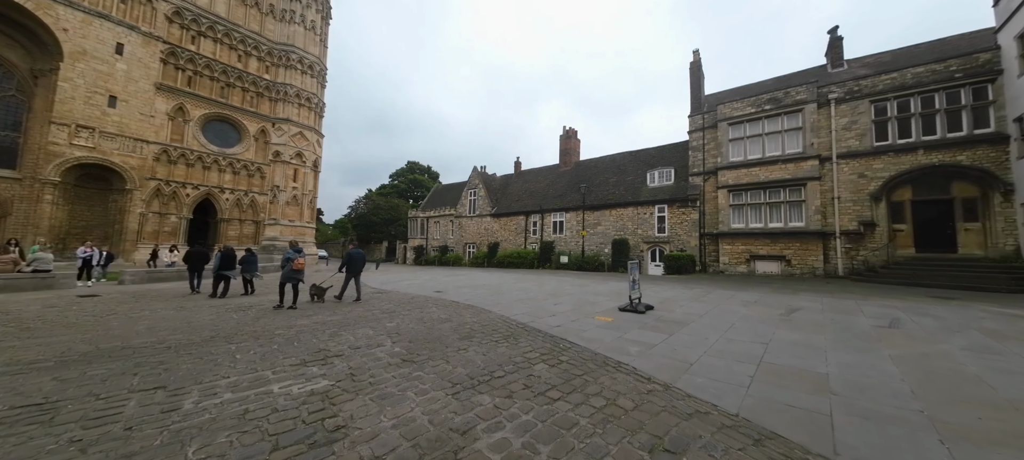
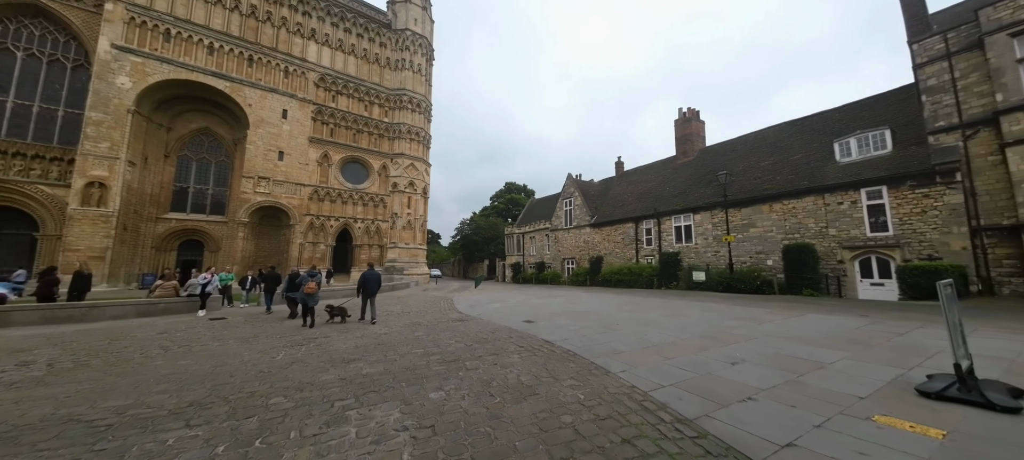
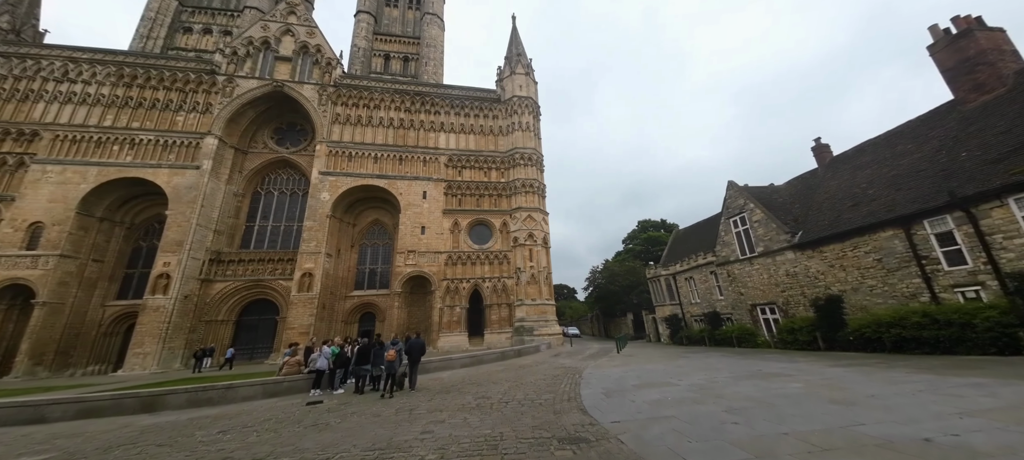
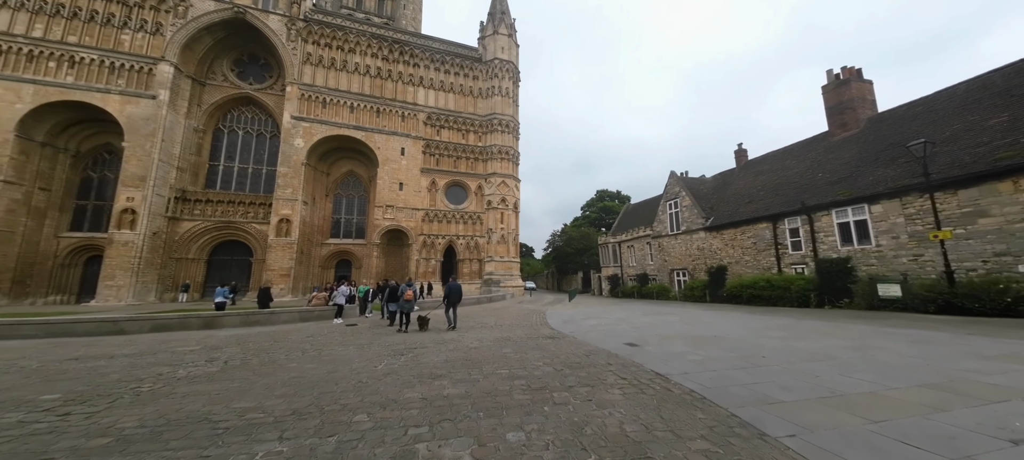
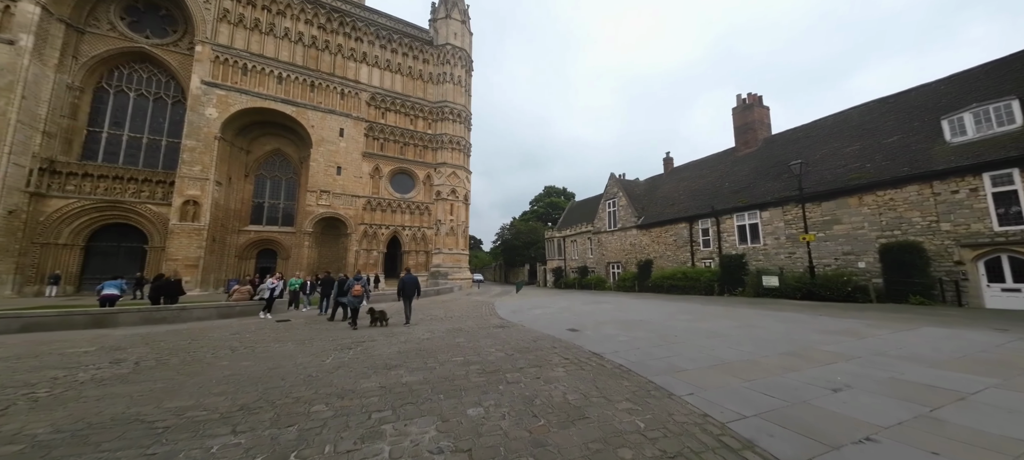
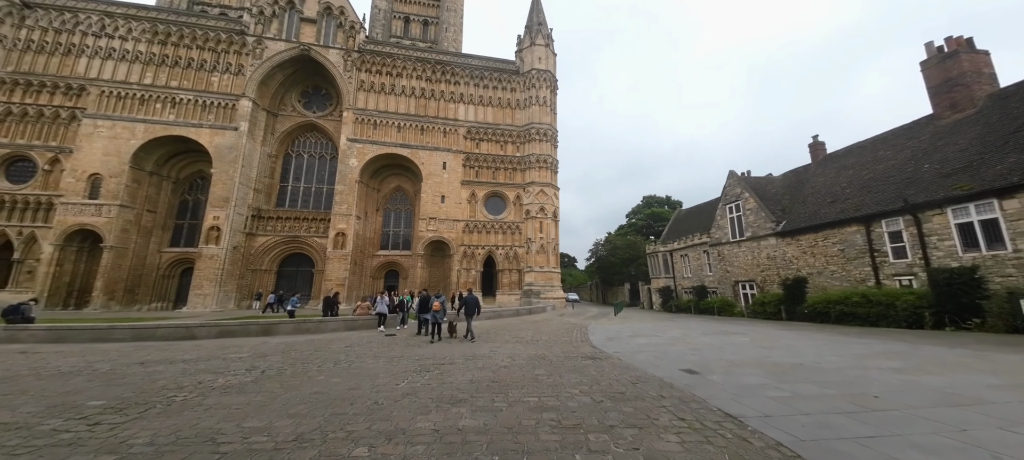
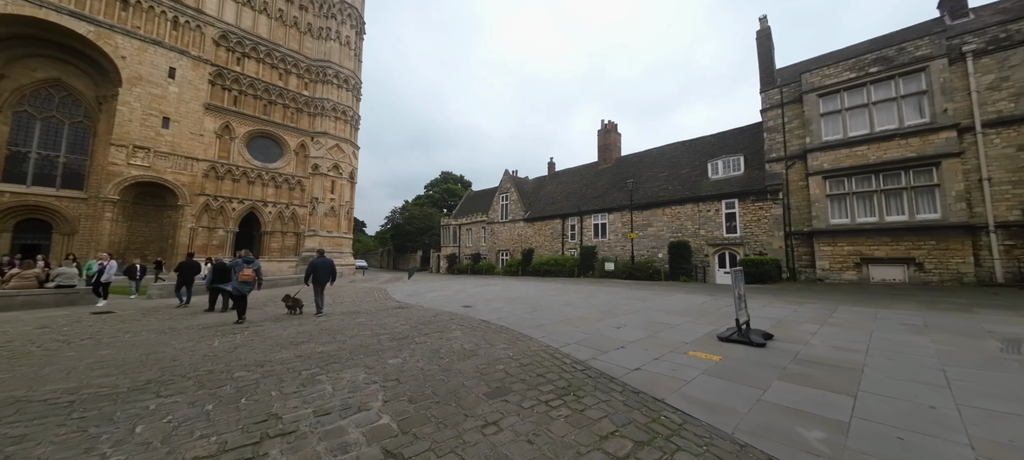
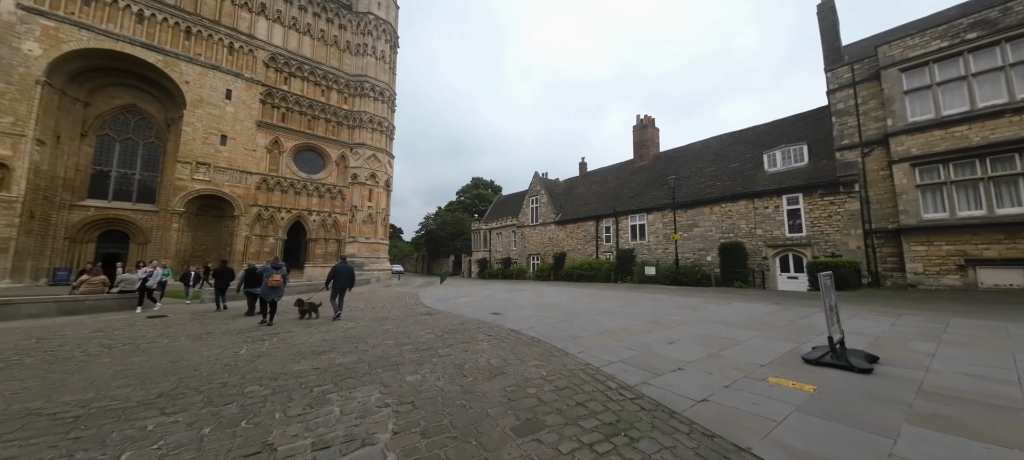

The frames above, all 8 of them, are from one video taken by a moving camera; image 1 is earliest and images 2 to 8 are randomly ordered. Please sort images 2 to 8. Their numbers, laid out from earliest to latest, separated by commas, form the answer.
7, 8, 2, 5, 4, 6, 3
